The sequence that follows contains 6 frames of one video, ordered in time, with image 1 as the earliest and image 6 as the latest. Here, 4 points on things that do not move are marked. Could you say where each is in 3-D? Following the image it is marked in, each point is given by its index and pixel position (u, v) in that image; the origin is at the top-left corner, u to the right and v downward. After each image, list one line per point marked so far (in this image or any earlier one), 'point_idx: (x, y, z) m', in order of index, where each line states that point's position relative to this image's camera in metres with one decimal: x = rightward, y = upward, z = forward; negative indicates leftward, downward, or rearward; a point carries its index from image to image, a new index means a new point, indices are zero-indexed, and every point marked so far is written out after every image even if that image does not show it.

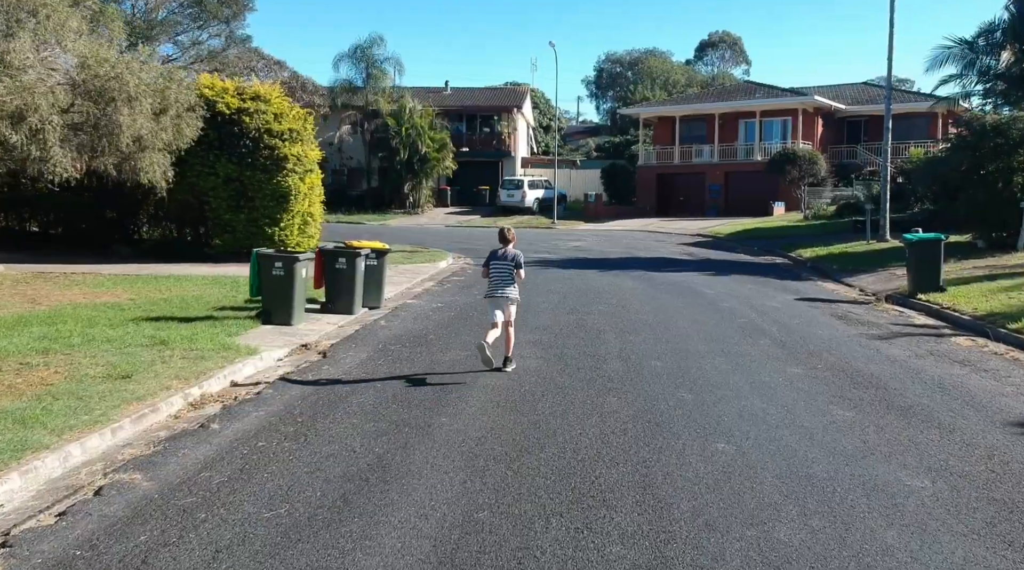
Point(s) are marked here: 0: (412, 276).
0: (-2.1, +0.2, +20.0) m
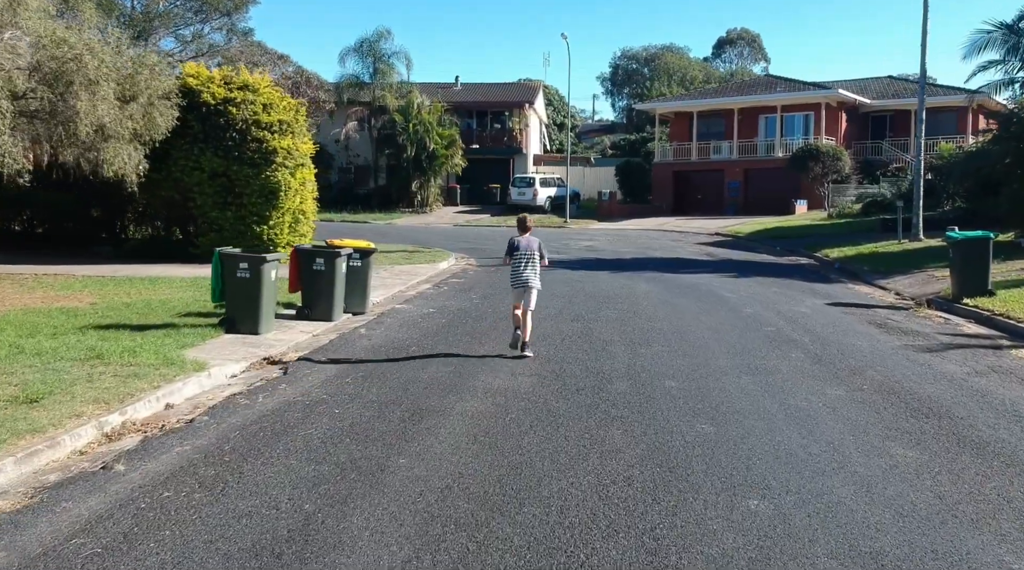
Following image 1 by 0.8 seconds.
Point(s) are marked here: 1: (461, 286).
0: (-2.0, +0.1, +18.5) m
1: (-0.9, 0.0, +17.6) m
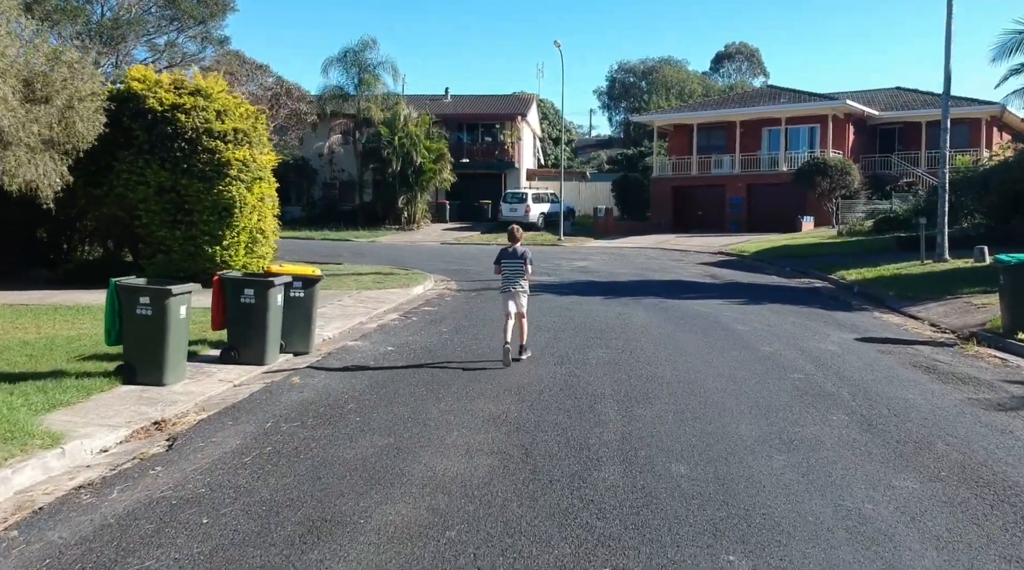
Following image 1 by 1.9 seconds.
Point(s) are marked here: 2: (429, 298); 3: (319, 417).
0: (-2.4, -0.4, +16.3) m
1: (-1.3, -0.5, +15.4) m
2: (-1.6, -0.3, +18.2) m
3: (-1.6, -1.1, +8.1) m
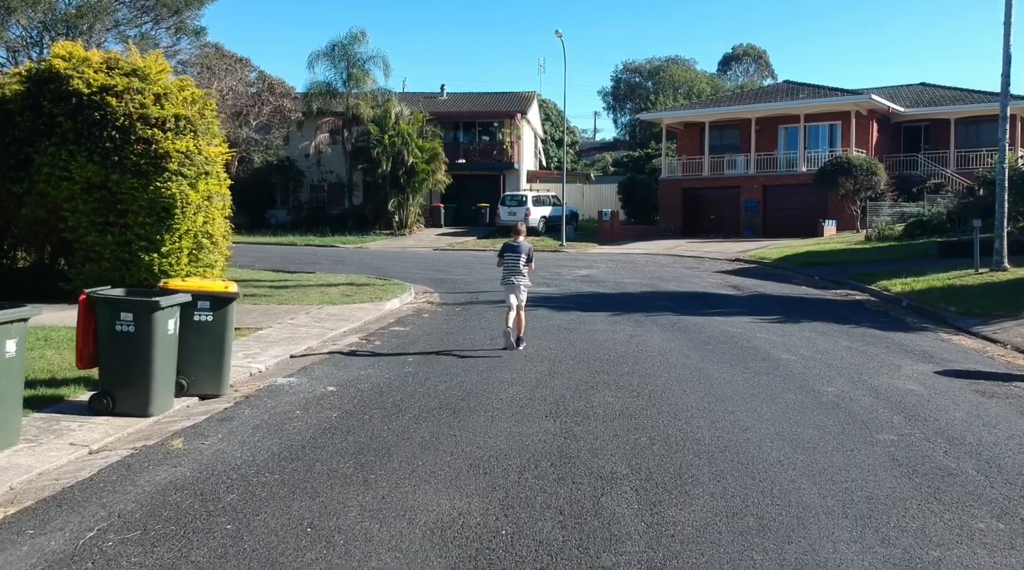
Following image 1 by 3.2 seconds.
0: (-2.5, -0.6, +13.4) m
1: (-1.5, -0.7, +12.5) m
2: (-1.7, -0.5, +15.3) m
3: (-1.8, -1.3, +5.2) m
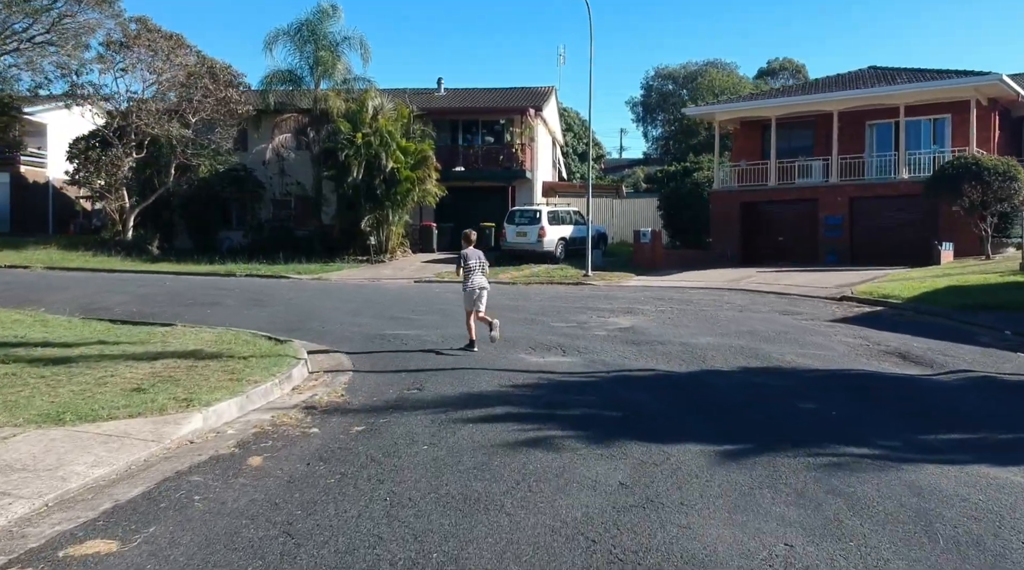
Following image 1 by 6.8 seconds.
0: (-2.8, -1.2, +4.4) m
1: (-1.8, -1.3, +3.5) m
2: (-2.0, -1.1, +6.3) m
3: (-2.3, -1.6, -3.8) m
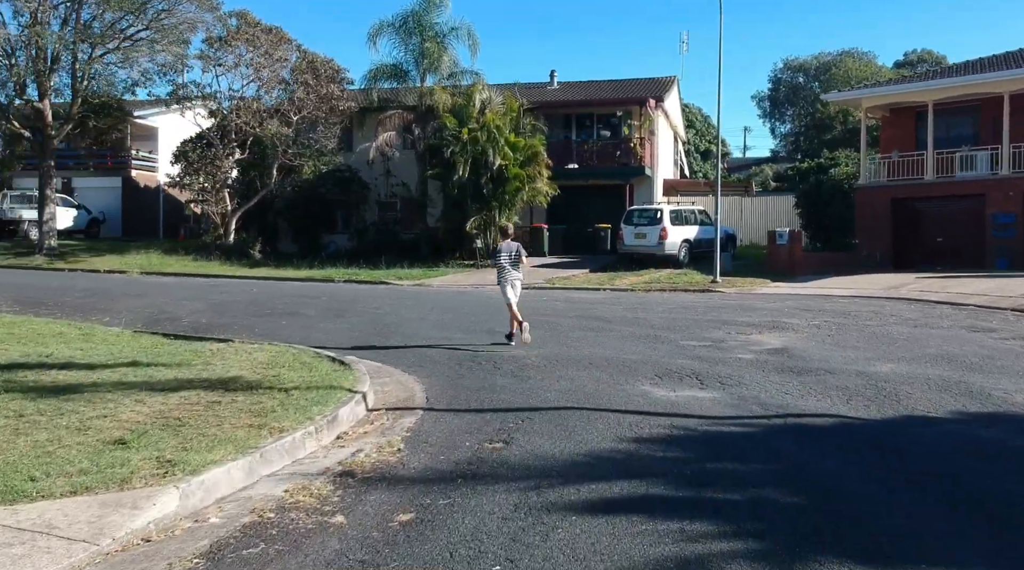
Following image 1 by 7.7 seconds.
0: (-2.5, -1.2, +2.3) m
1: (-1.6, -1.3, +1.1) m
2: (-1.5, -1.2, +4.0) m
3: (-3.1, -1.7, -6.0) m
